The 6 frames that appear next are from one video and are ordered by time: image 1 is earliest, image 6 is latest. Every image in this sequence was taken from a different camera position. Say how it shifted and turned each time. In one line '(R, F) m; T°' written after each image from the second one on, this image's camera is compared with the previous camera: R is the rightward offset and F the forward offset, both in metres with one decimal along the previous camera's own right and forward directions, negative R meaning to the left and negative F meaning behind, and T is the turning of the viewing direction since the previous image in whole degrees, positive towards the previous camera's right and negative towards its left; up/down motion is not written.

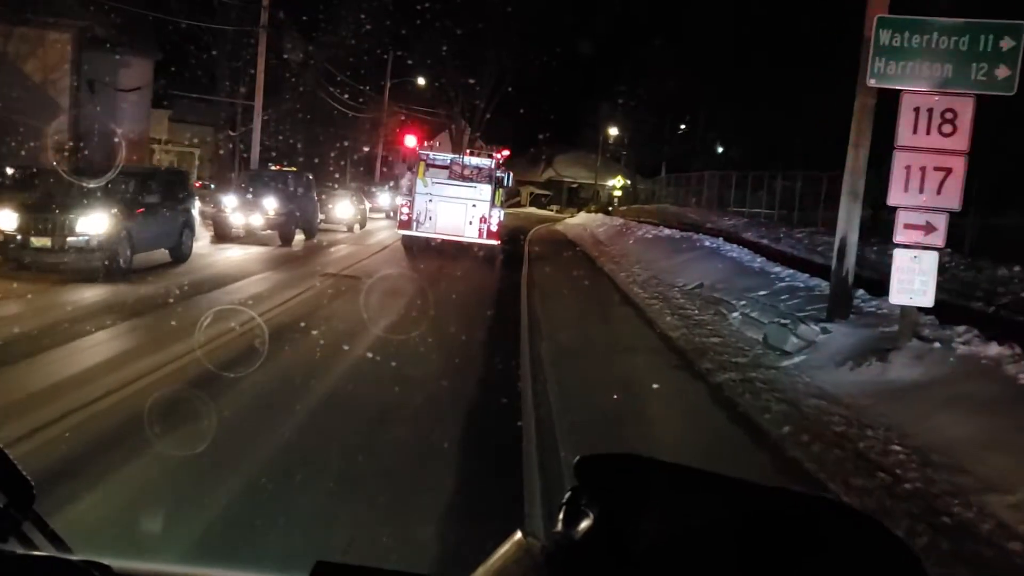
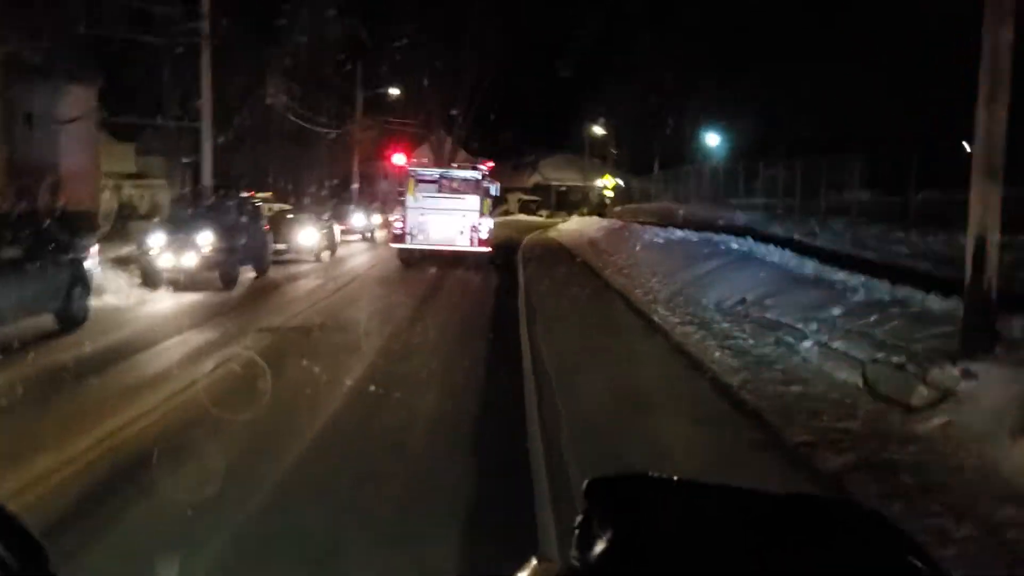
(0.0, +1.7) m; 0°
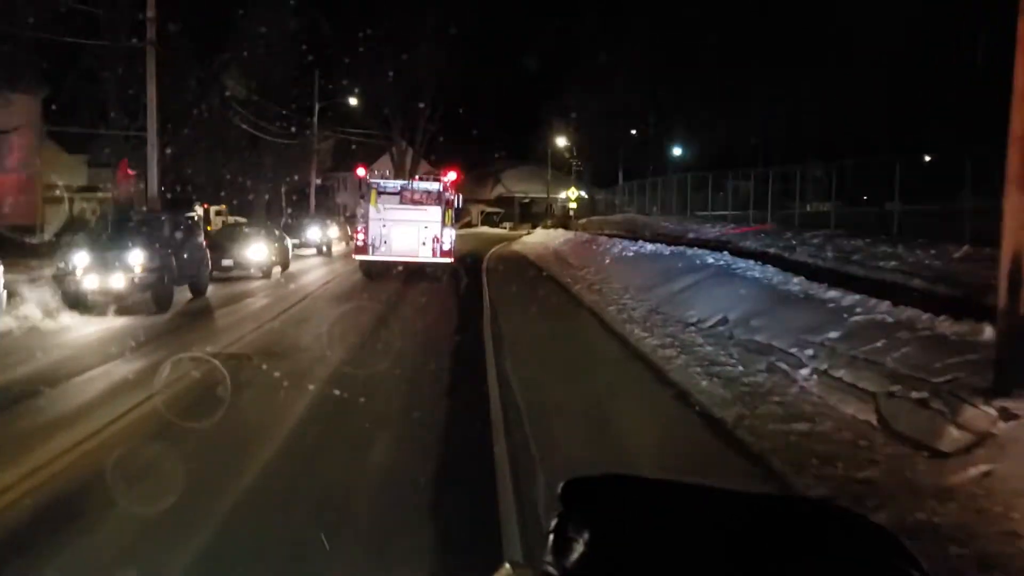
(0.0, +0.6) m; +3°
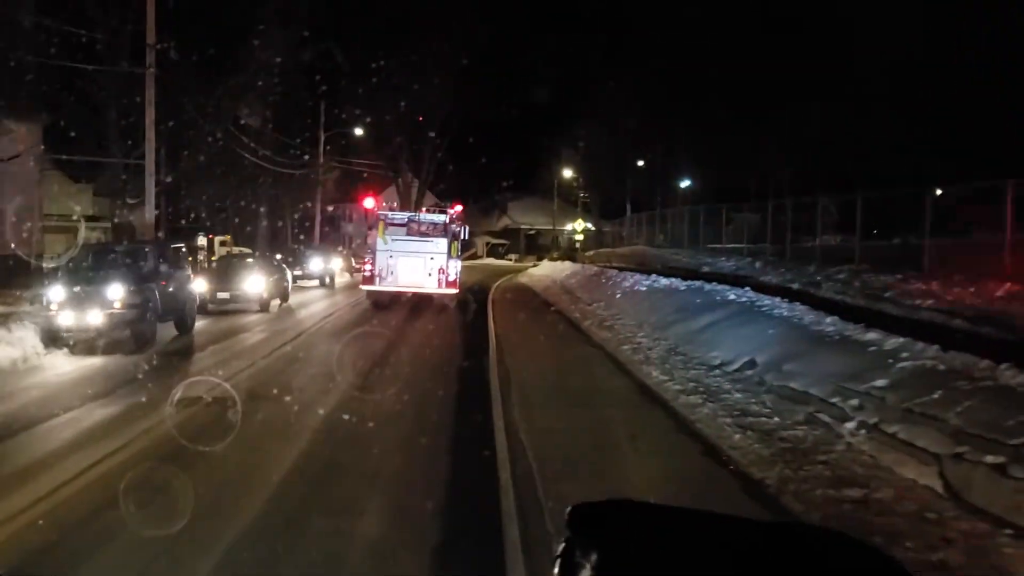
(0.0, +0.5) m; 0°
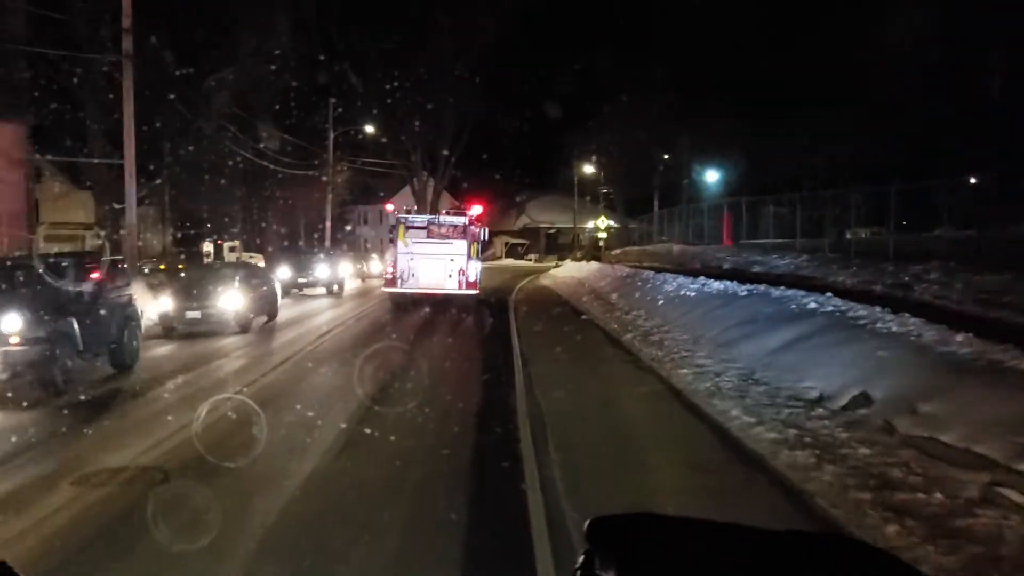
(-0.1, +1.4) m; -1°
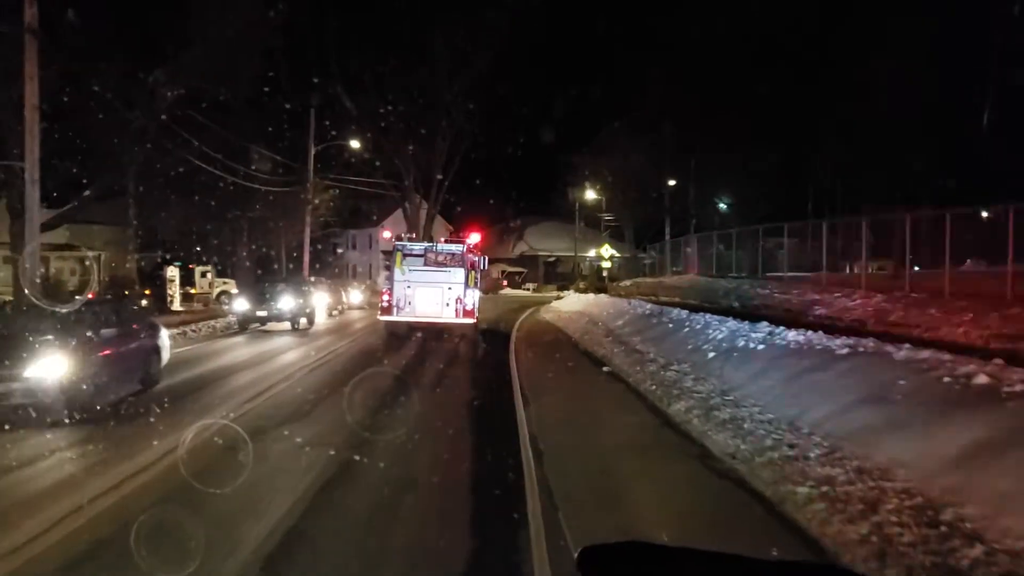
(-0.1, +2.3) m; 0°
